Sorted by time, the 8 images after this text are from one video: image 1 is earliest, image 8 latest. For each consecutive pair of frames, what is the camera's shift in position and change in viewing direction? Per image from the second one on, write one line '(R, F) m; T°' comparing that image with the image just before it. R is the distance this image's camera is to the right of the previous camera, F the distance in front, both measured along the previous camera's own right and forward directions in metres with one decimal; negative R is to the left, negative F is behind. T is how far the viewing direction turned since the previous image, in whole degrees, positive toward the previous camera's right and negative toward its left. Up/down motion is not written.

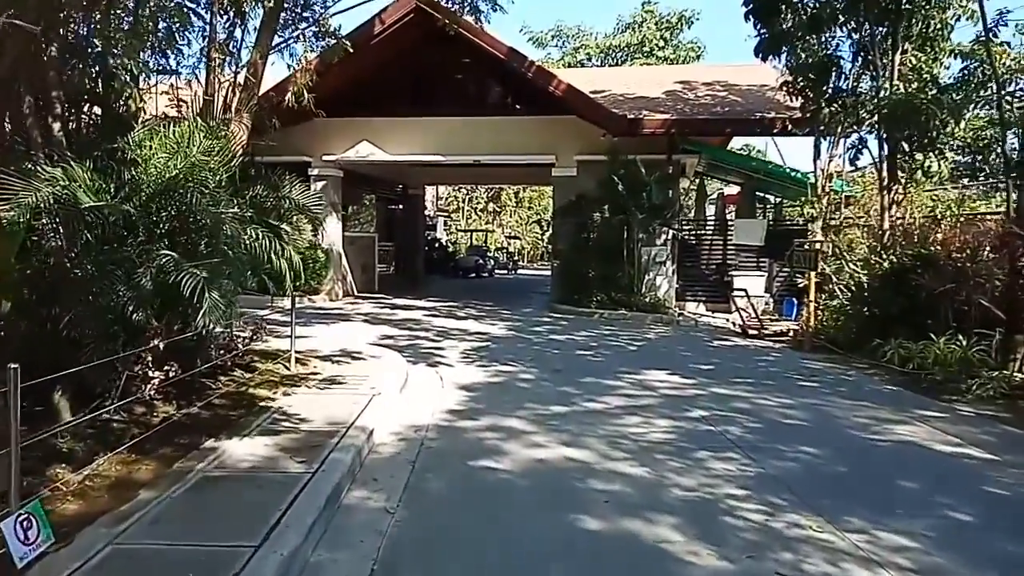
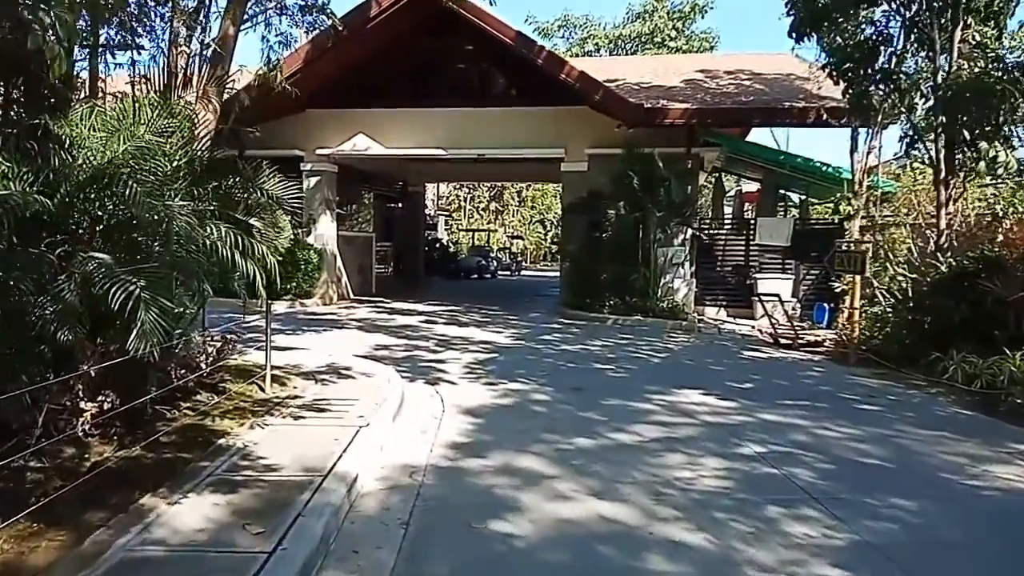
(-0.1, +1.2) m; 0°
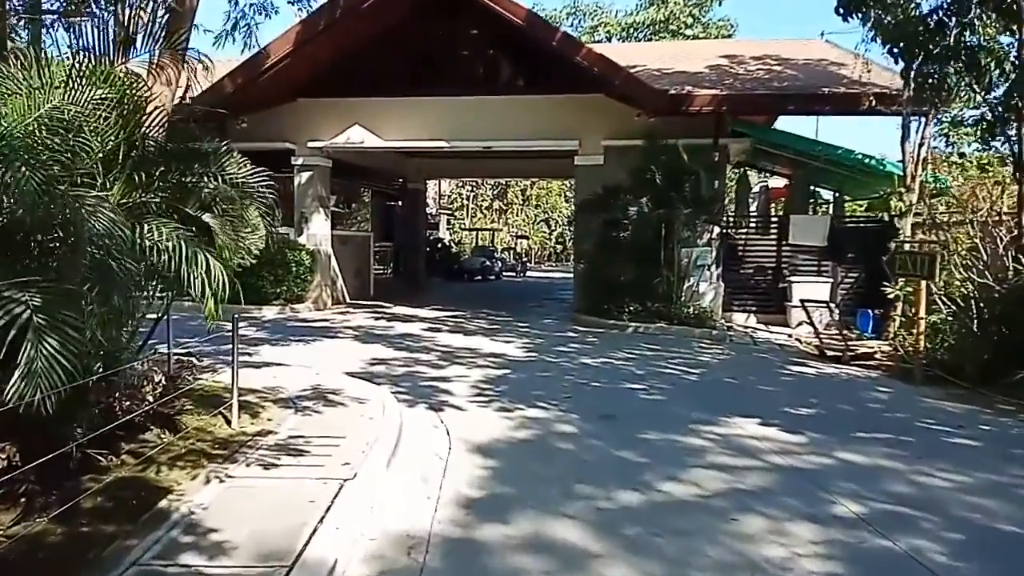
(-0.2, +1.3) m; 0°
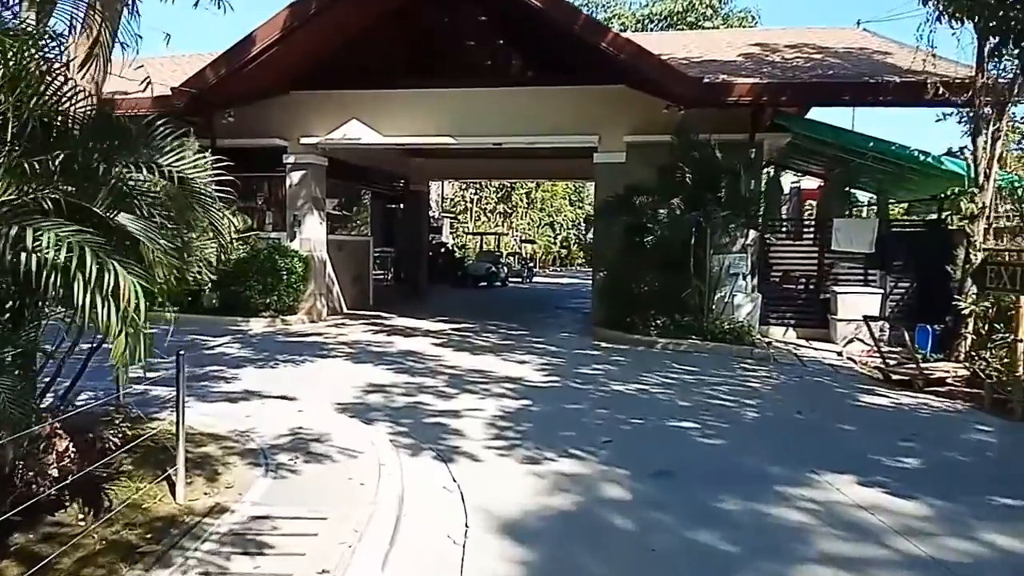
(-0.2, +1.4) m; 0°
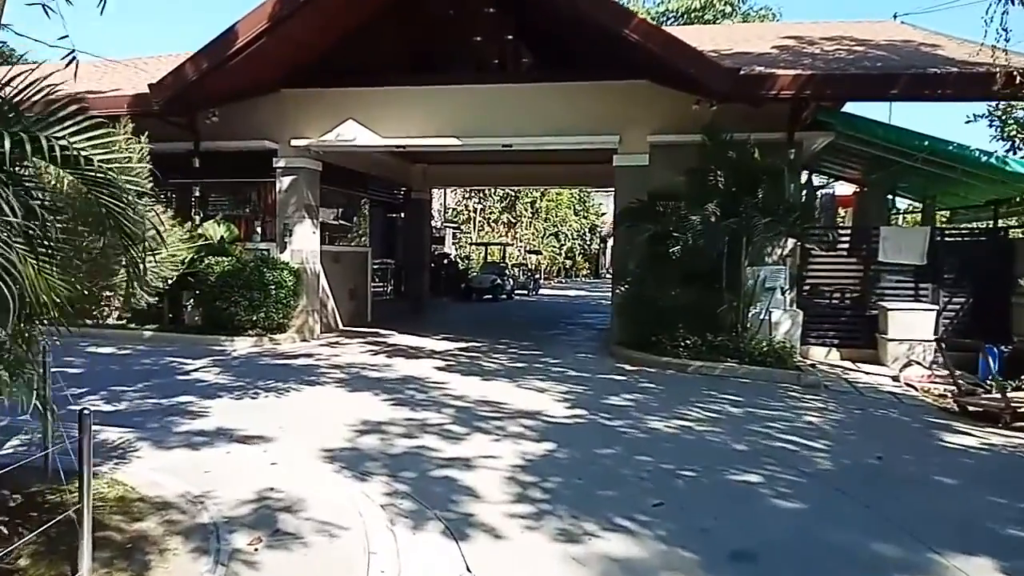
(-0.2, +1.2) m; 0°
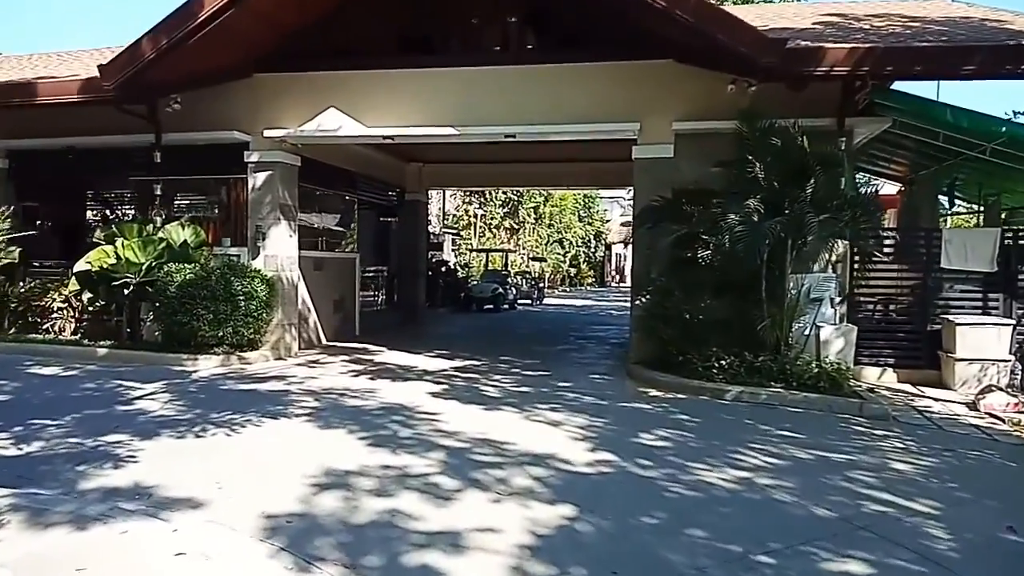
(0.0, +1.6) m; 0°
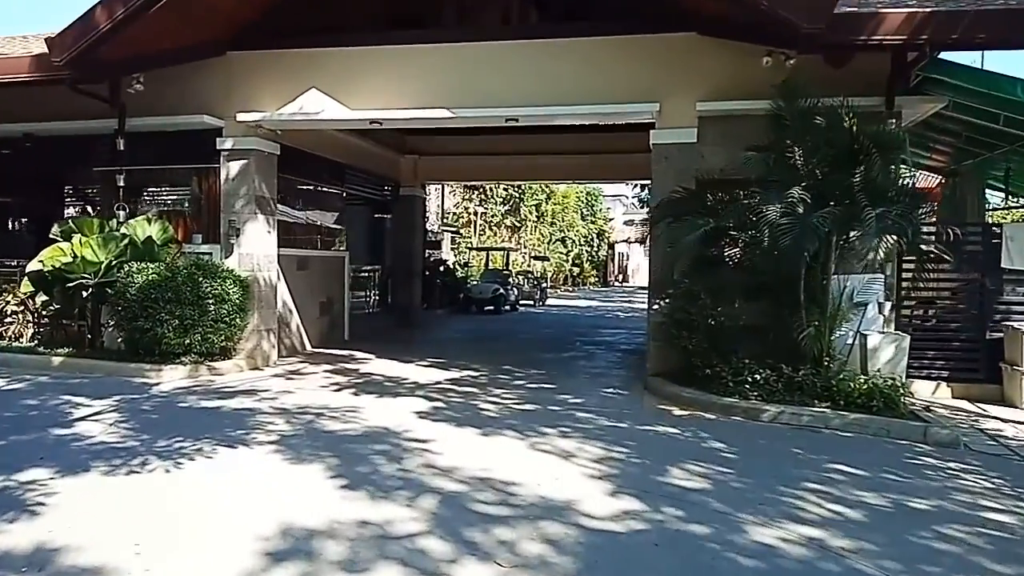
(0.0, +1.2) m; 0°
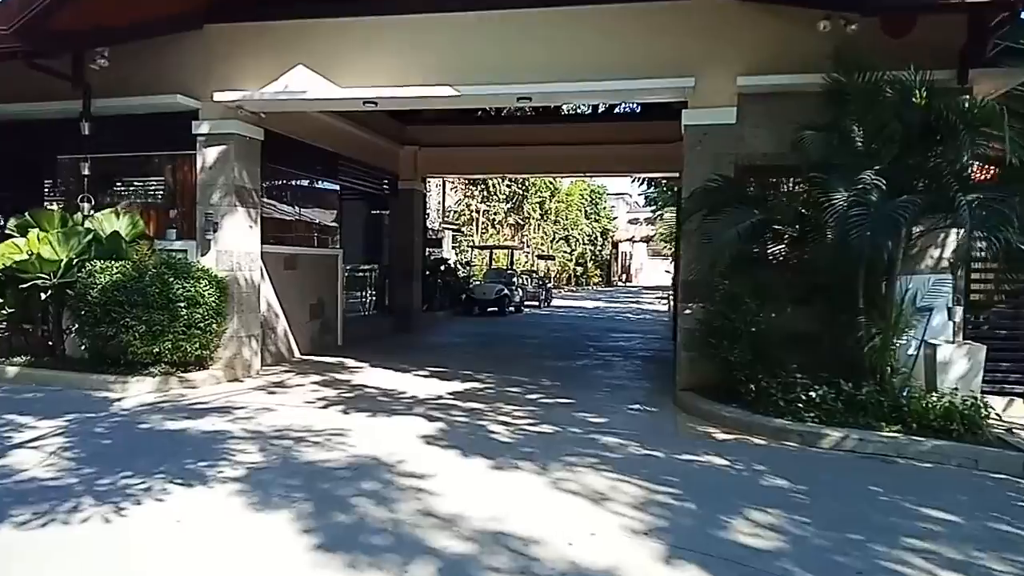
(-0.1, +1.1) m; 0°
